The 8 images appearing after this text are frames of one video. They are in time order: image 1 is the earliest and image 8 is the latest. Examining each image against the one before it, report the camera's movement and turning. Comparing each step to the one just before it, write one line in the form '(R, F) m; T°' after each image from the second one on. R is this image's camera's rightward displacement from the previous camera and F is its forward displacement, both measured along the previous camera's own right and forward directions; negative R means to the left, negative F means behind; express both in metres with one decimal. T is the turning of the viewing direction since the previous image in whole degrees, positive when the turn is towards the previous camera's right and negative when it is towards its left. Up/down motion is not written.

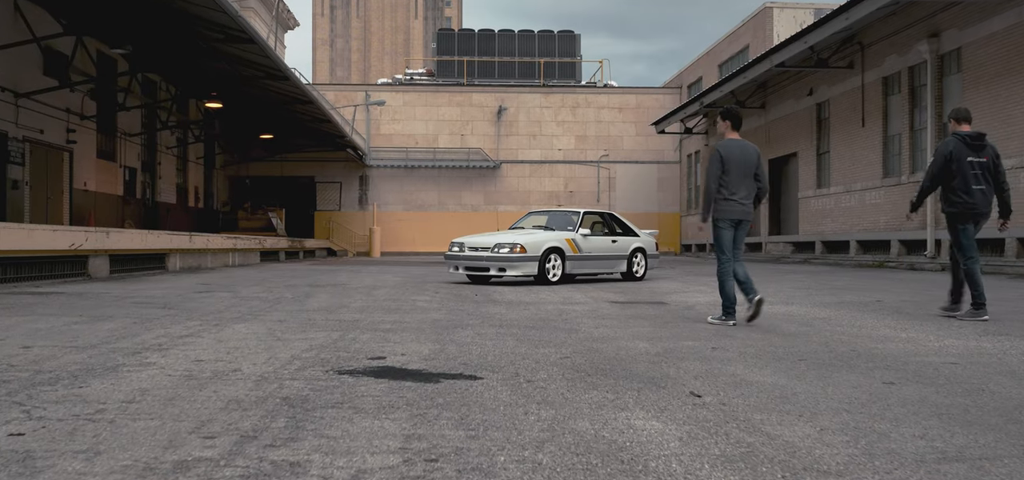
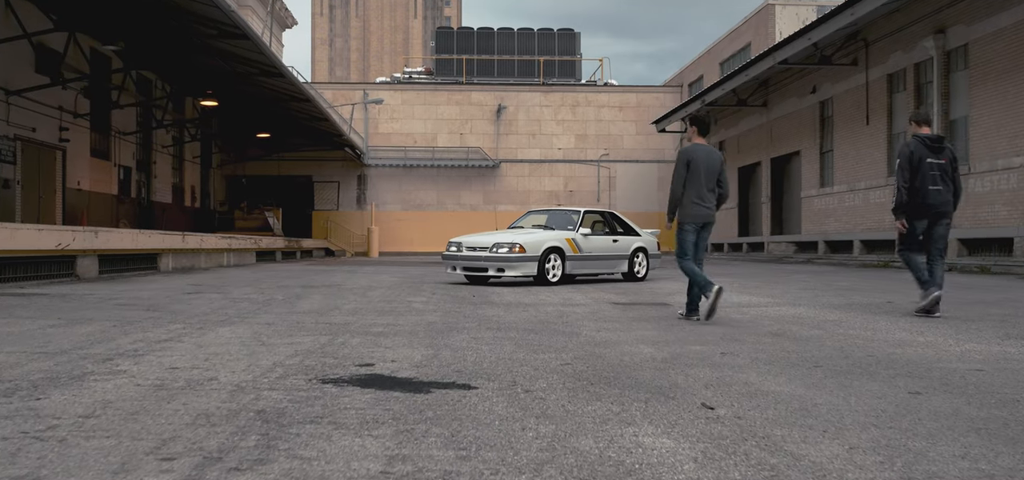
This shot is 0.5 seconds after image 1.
(0.0, +0.3) m; 0°
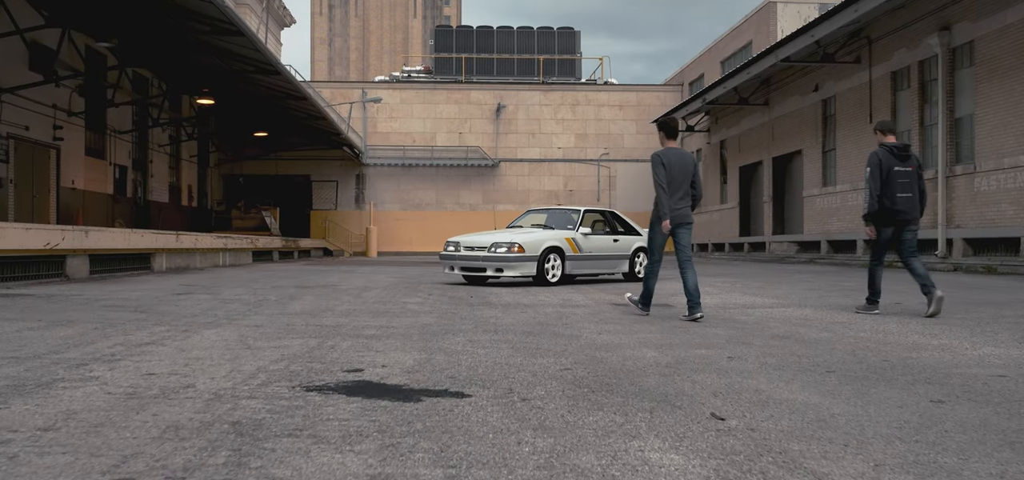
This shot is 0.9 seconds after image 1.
(0.0, +0.3) m; 0°
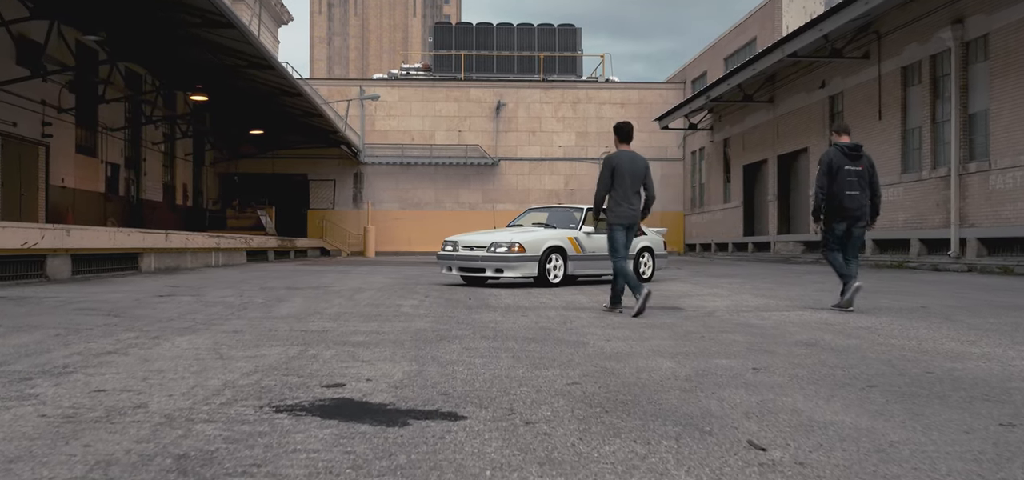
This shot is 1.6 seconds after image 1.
(0.0, +0.5) m; 0°
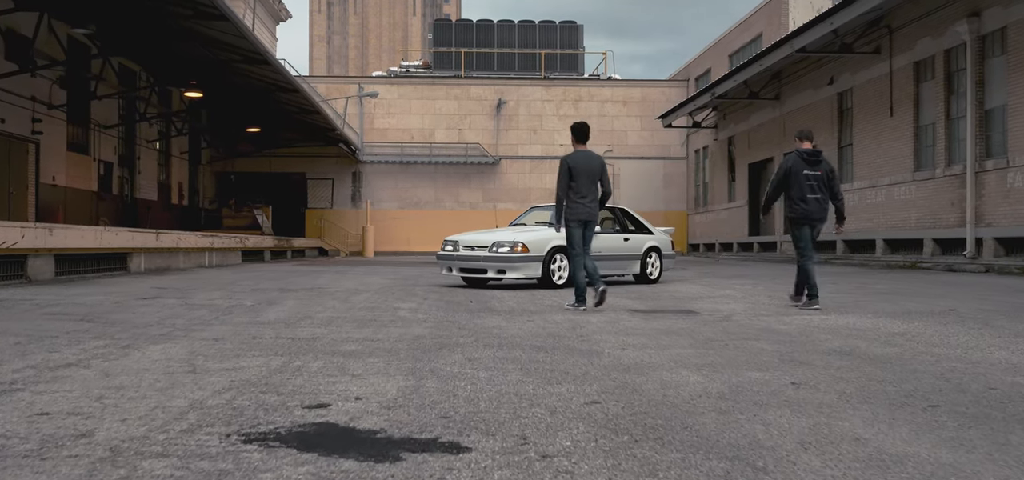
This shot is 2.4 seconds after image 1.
(0.0, +0.5) m; 0°
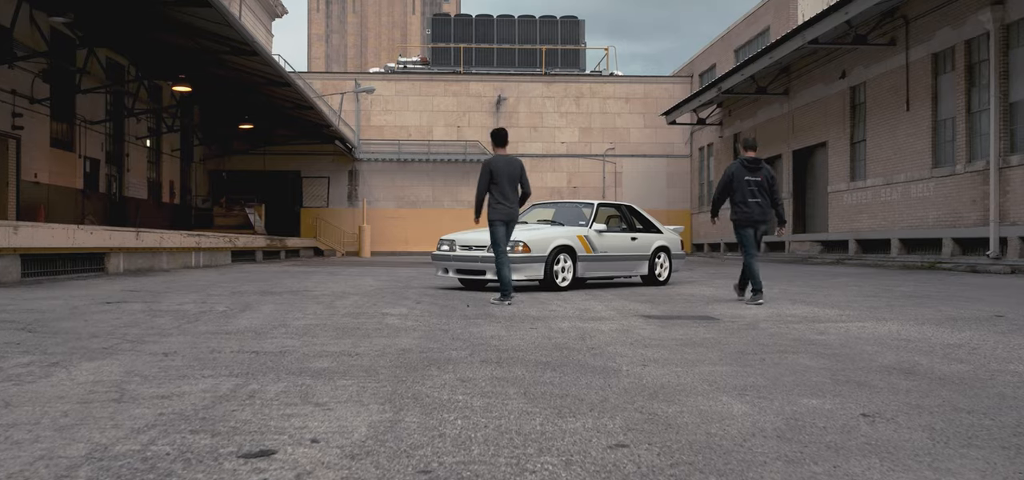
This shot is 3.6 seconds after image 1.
(0.0, +0.8) m; 0°
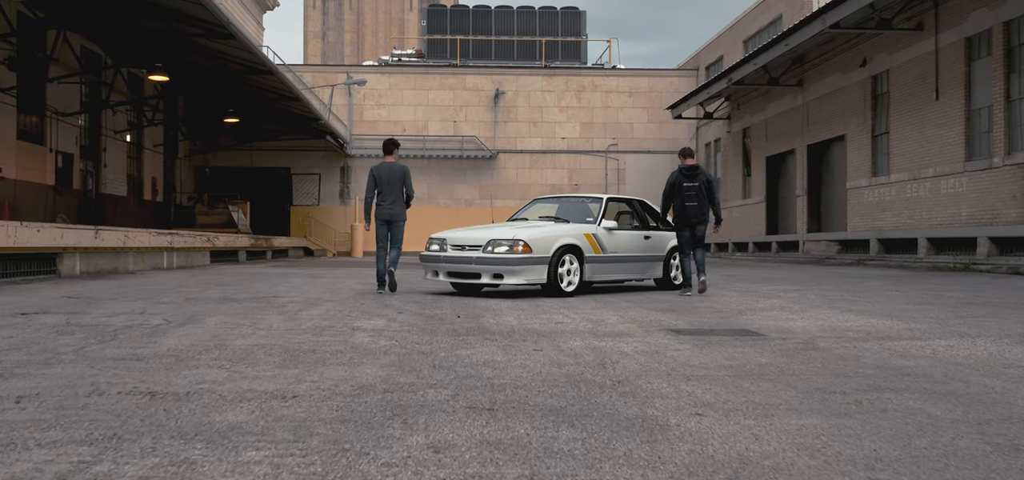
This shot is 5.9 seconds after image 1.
(0.0, +1.4) m; 0°
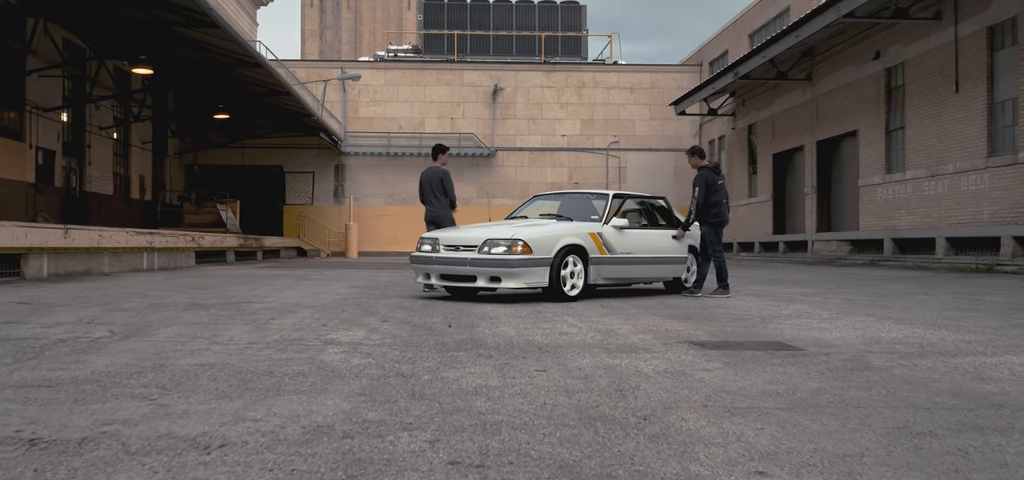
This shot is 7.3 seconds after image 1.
(0.0, +0.9) m; 0°
